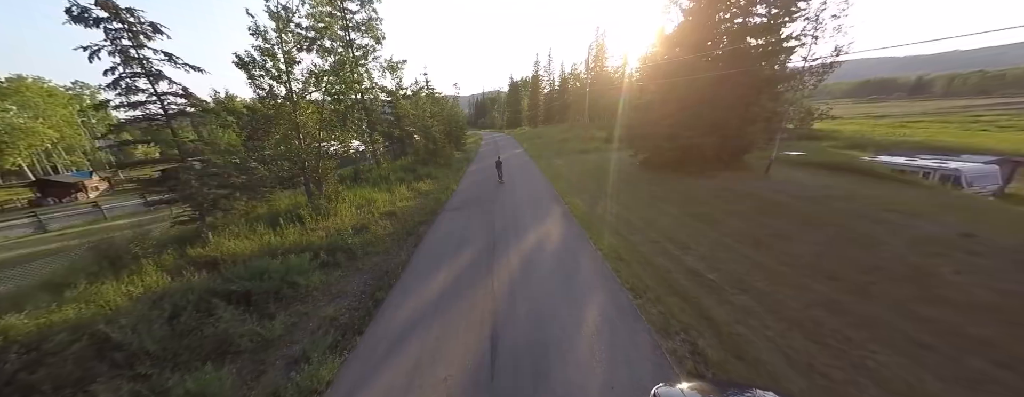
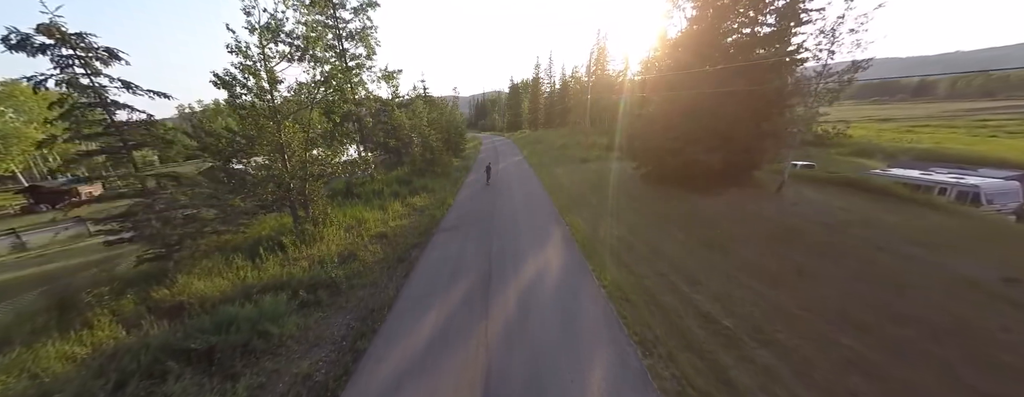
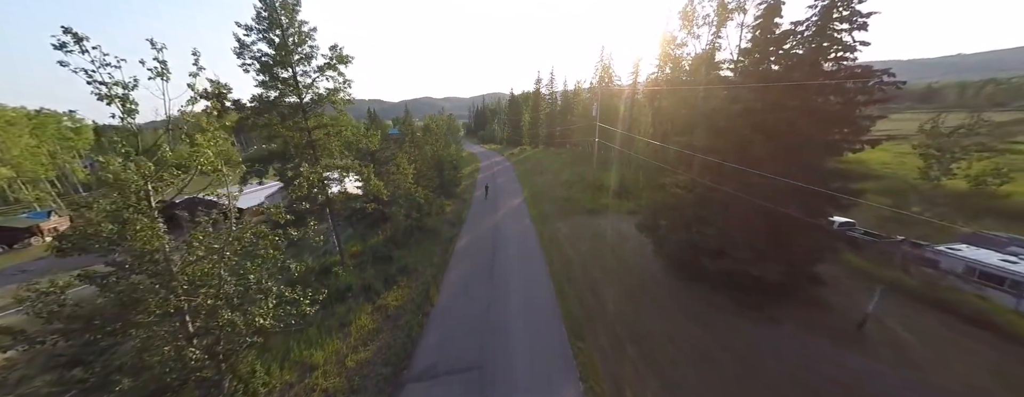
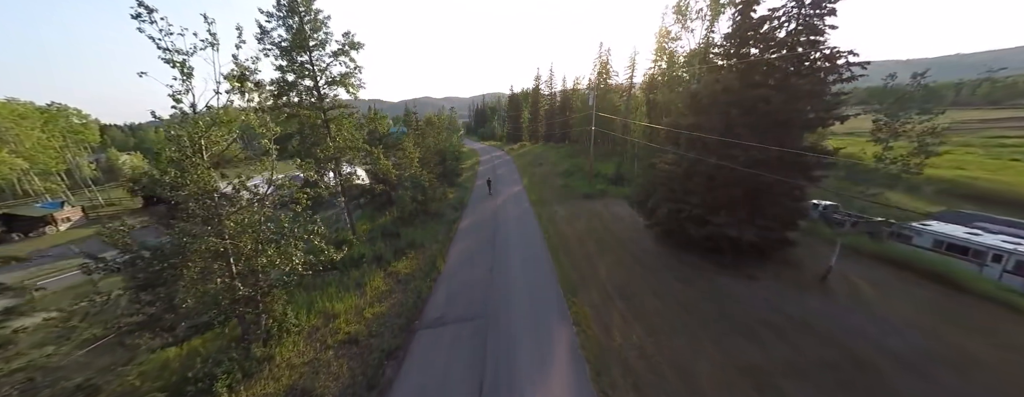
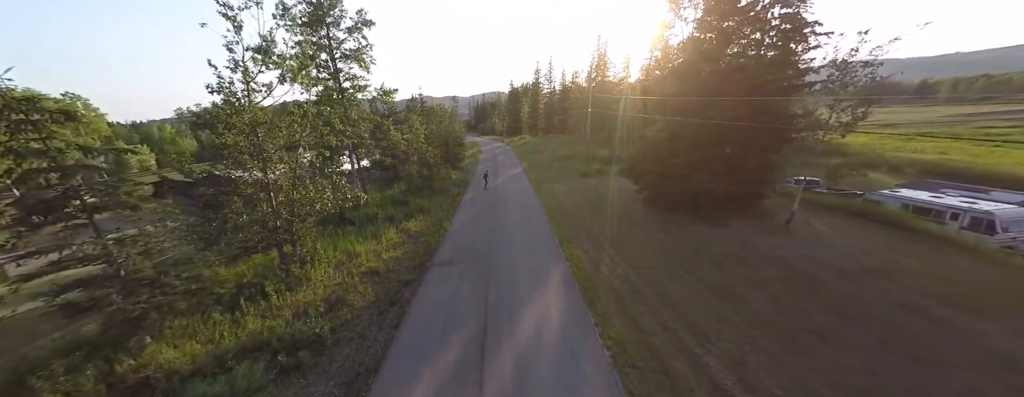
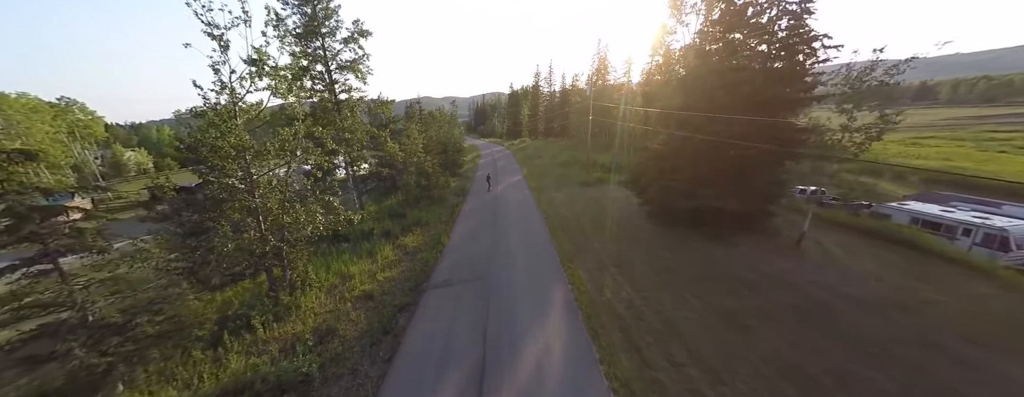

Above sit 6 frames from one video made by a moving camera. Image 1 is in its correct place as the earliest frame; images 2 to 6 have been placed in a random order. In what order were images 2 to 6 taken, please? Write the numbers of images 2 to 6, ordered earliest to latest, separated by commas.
2, 5, 6, 4, 3
